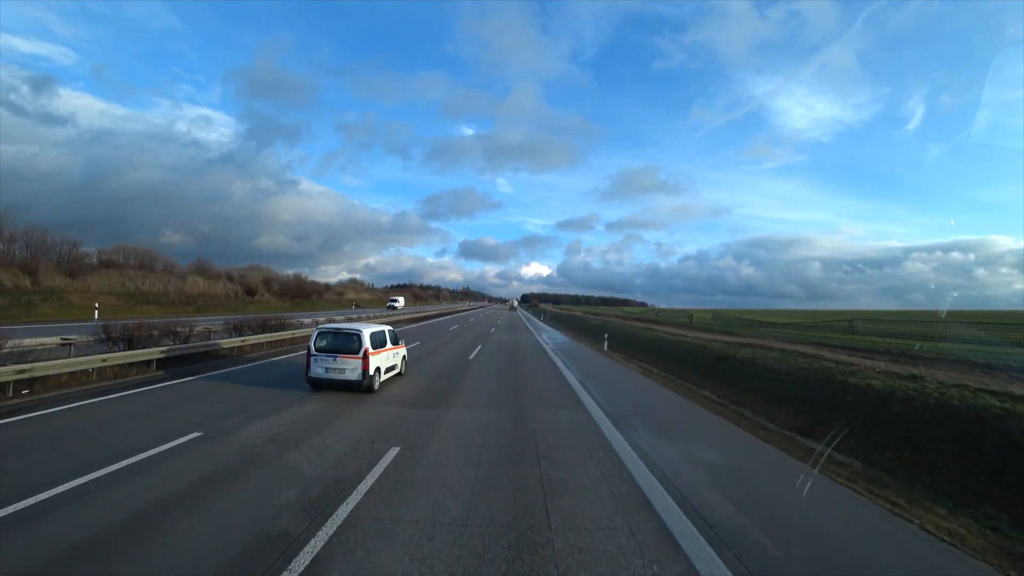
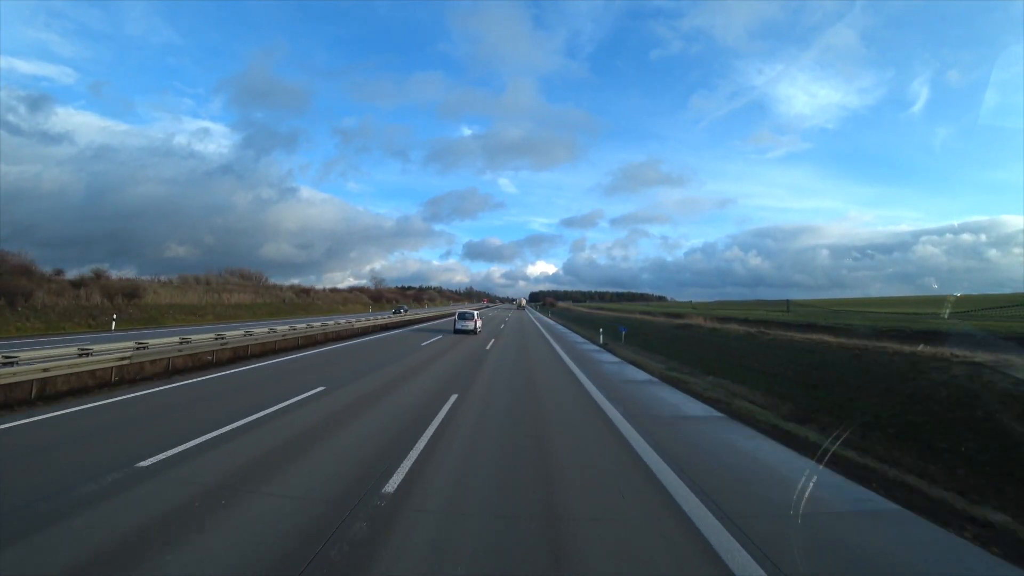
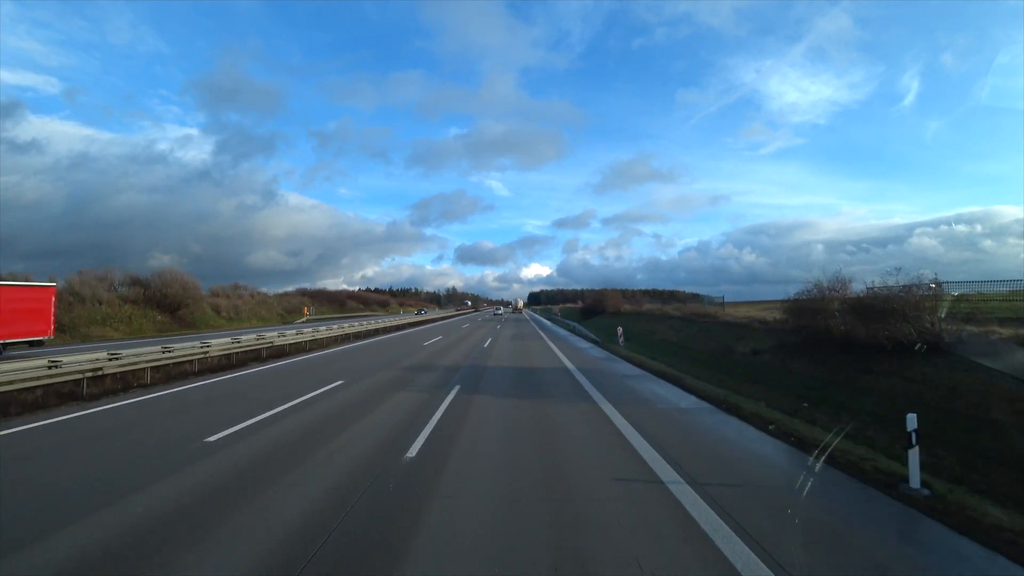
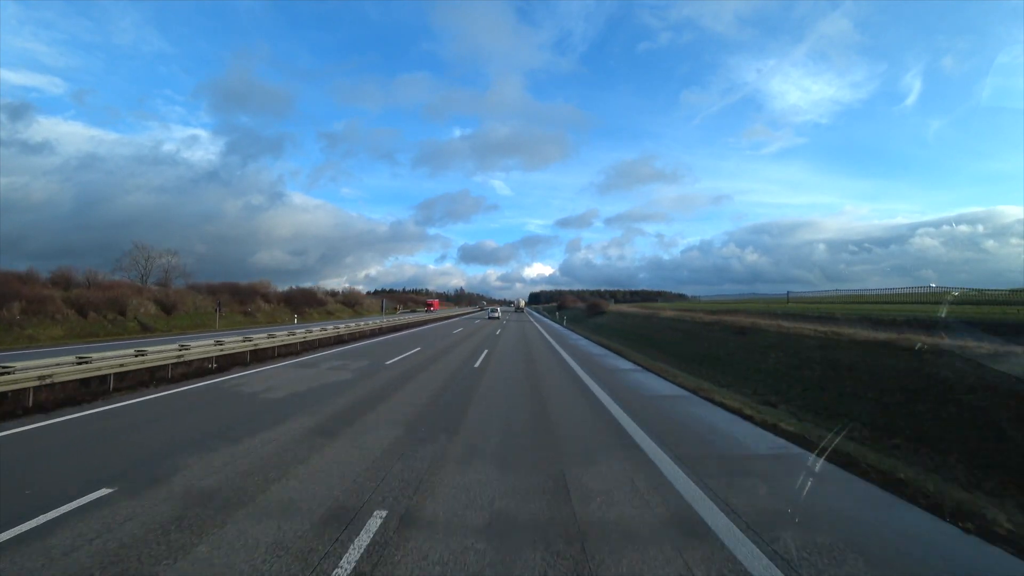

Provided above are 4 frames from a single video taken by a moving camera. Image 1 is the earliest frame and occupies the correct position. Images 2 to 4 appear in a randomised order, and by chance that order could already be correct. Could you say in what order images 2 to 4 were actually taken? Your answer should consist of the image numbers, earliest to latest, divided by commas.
2, 4, 3
